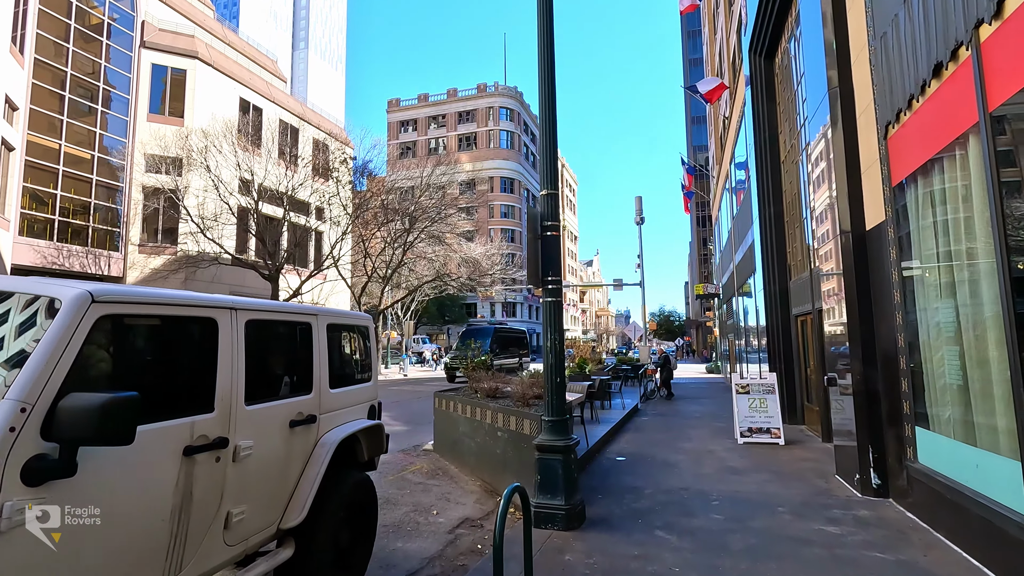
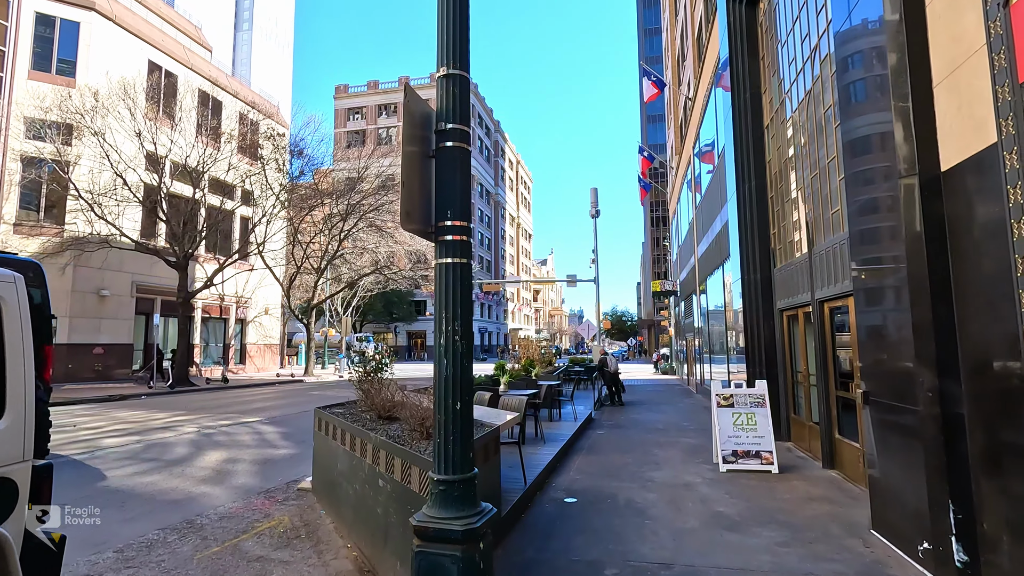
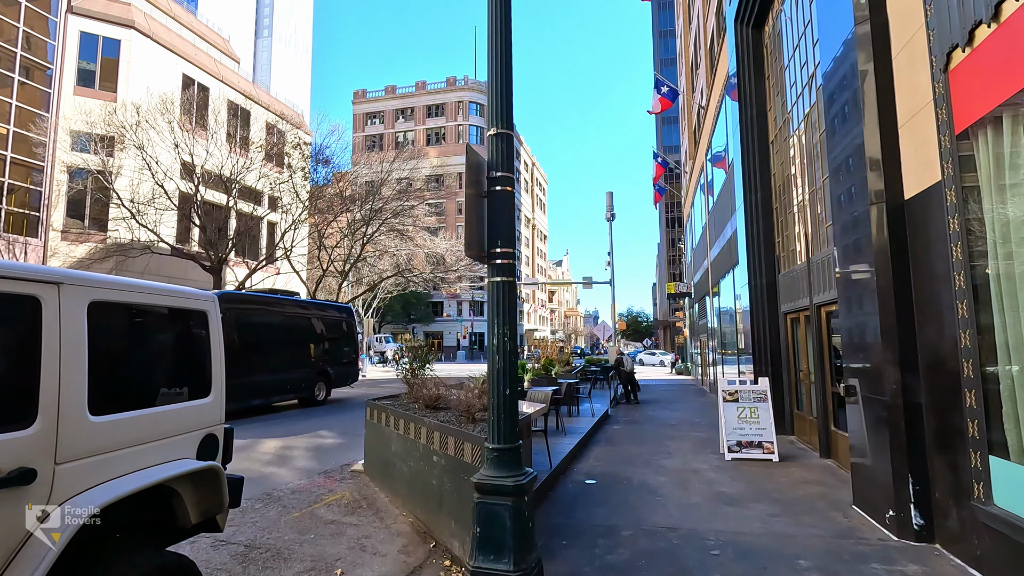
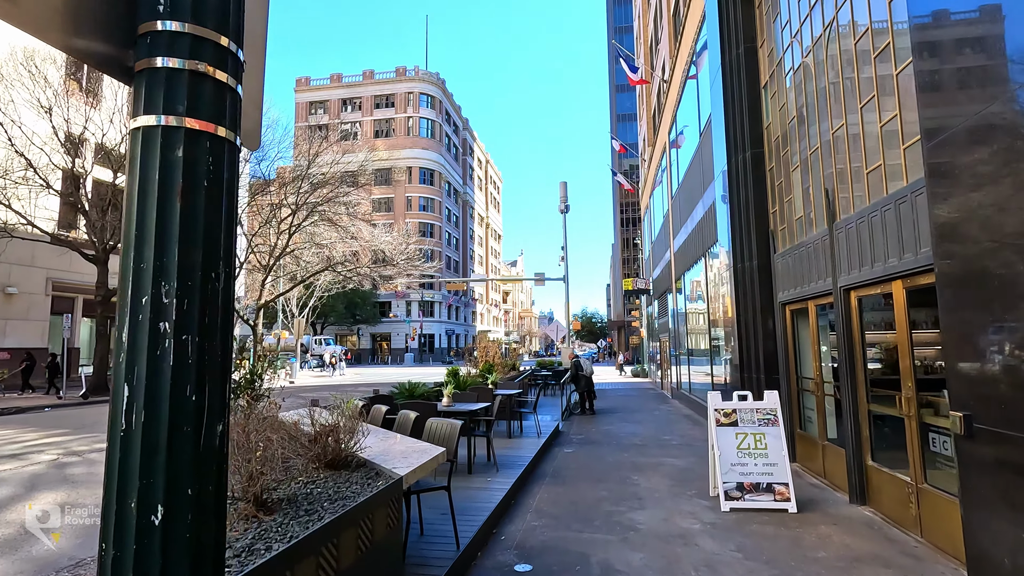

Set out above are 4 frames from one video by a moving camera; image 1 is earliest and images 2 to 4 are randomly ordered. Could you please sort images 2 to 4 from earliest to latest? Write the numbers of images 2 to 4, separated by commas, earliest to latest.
3, 2, 4
